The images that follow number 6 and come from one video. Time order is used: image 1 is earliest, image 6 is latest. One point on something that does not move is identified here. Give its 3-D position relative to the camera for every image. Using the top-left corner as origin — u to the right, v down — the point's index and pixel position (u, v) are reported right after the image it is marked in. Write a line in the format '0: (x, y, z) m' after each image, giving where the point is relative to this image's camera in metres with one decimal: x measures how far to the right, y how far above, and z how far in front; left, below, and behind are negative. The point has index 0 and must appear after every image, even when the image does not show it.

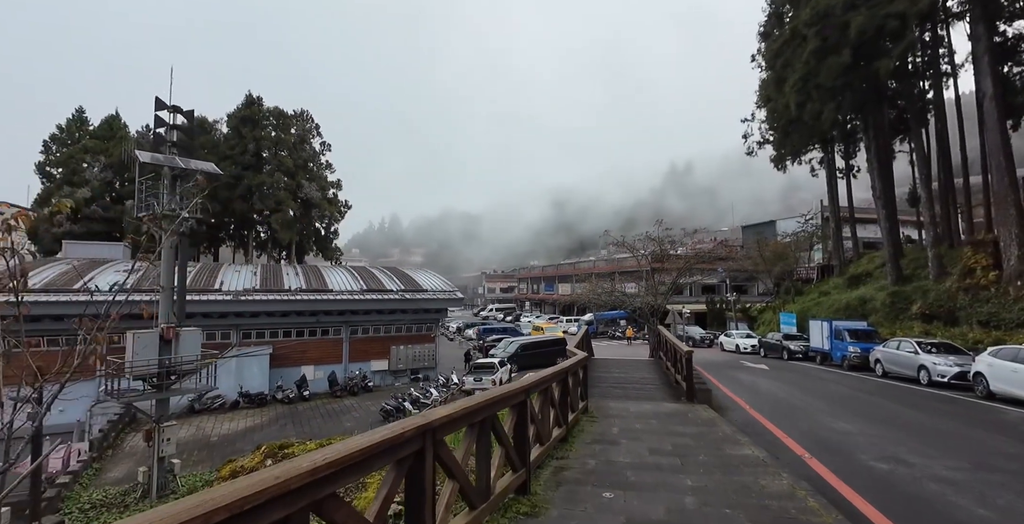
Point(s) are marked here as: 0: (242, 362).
0: (-10.7, -3.9, +17.8) m
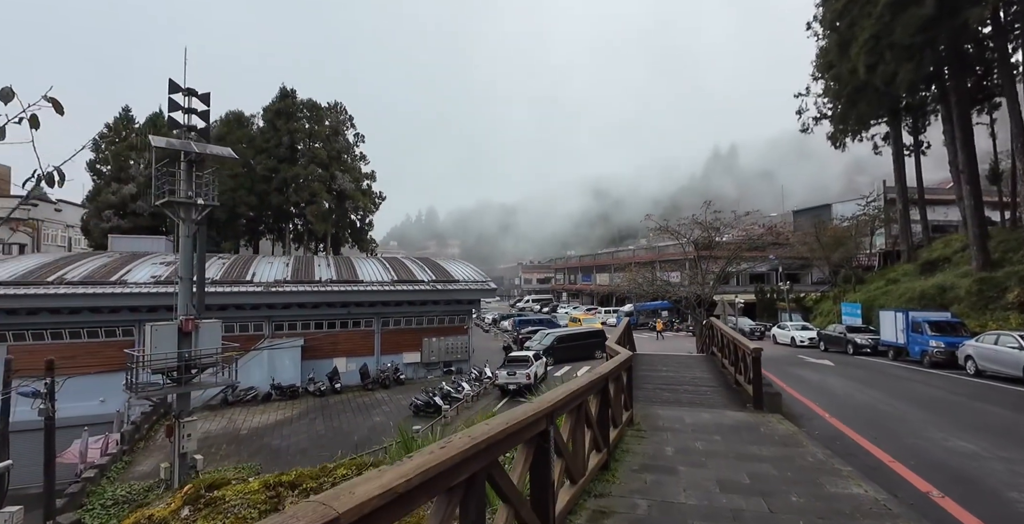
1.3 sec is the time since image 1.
0: (-9.4, -3.6, +17.7) m
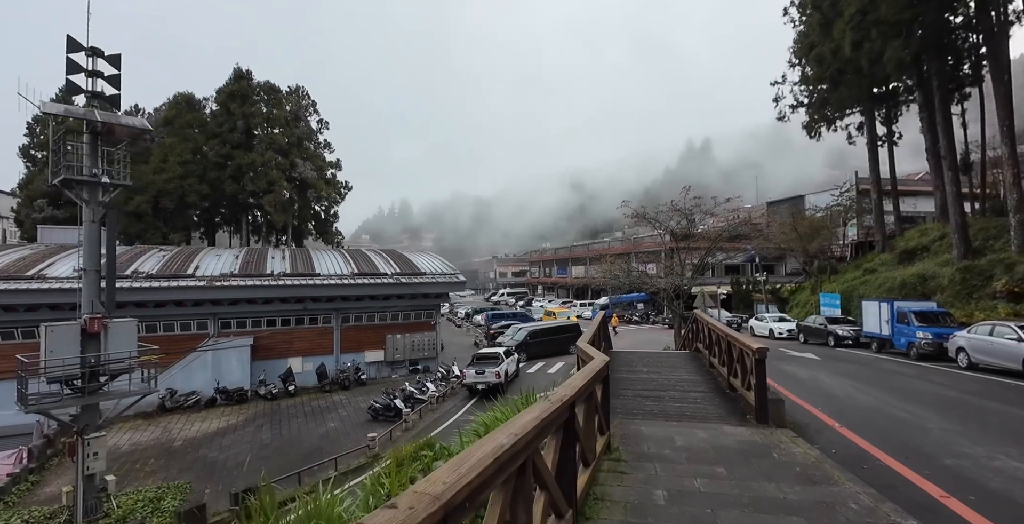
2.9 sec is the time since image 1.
0: (-10.5, -3.3, +16.1) m
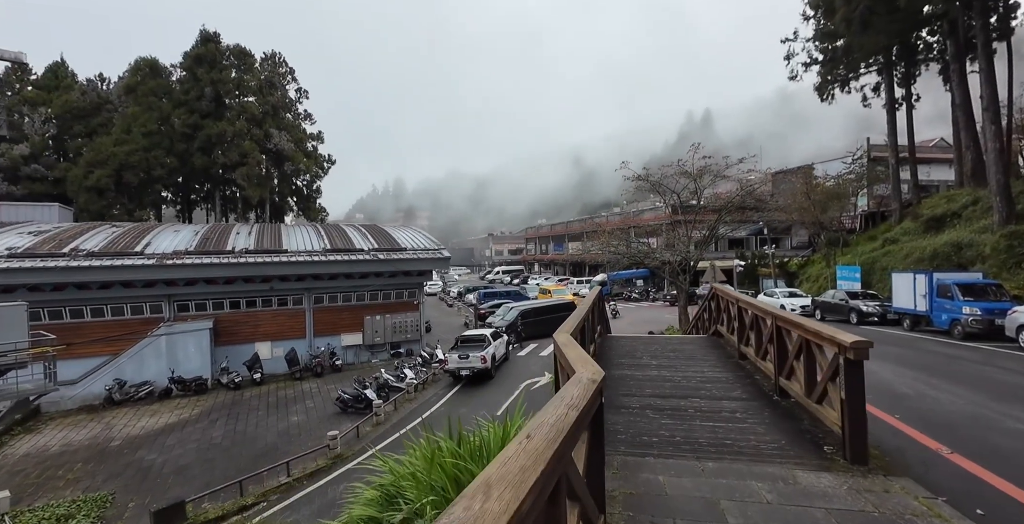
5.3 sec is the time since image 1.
0: (-10.9, -2.5, +14.5) m
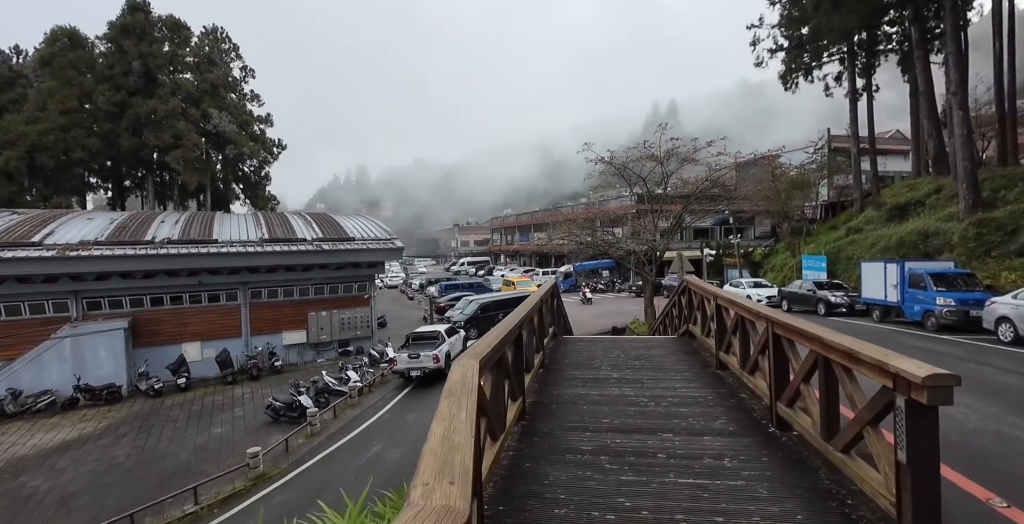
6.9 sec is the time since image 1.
0: (-12.1, -2.3, +12.7) m
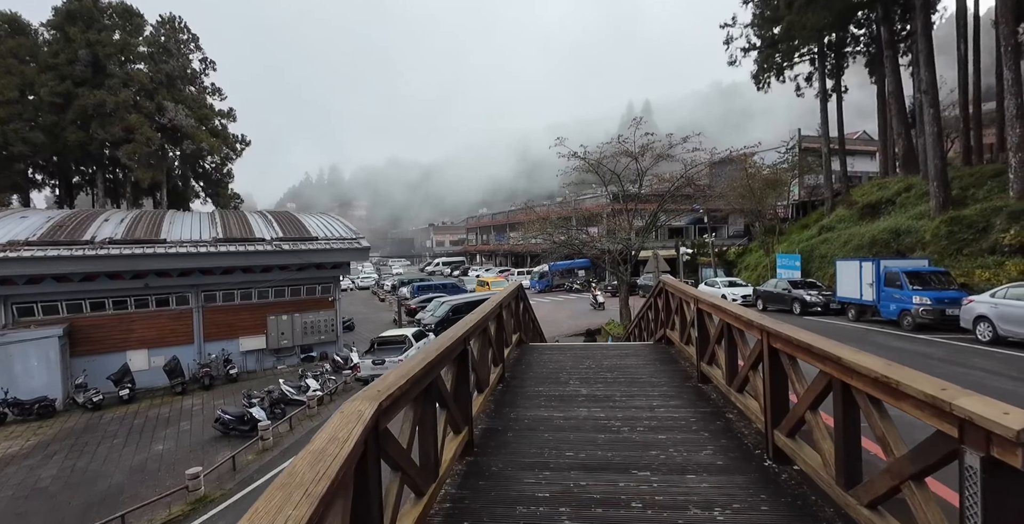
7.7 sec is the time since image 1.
0: (-12.9, -2.3, +11.5) m
